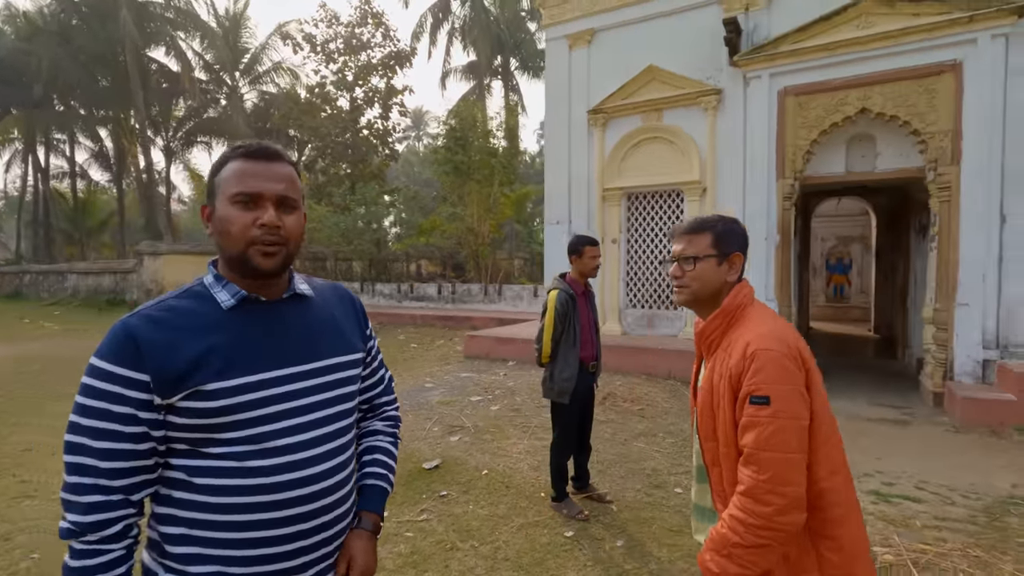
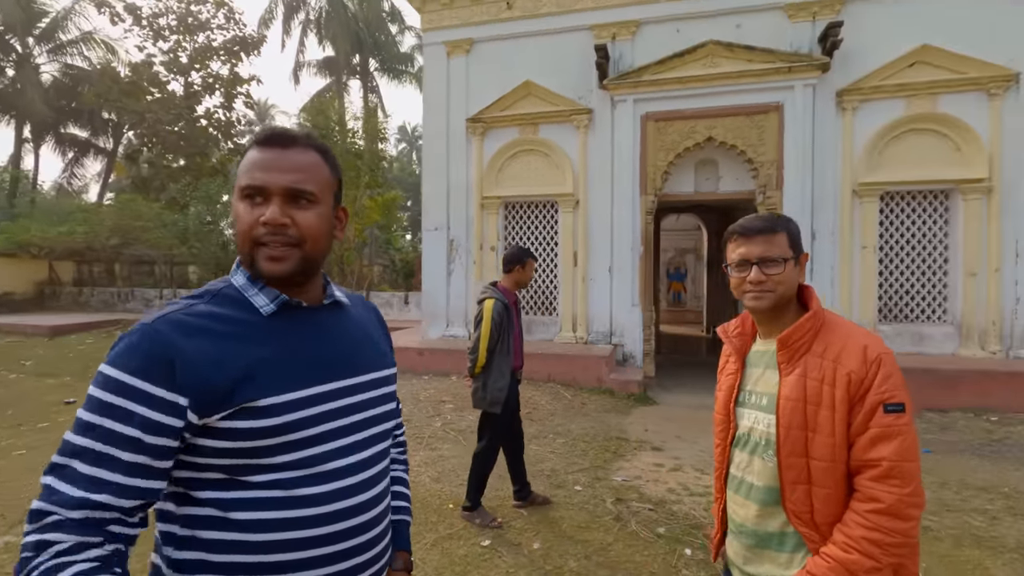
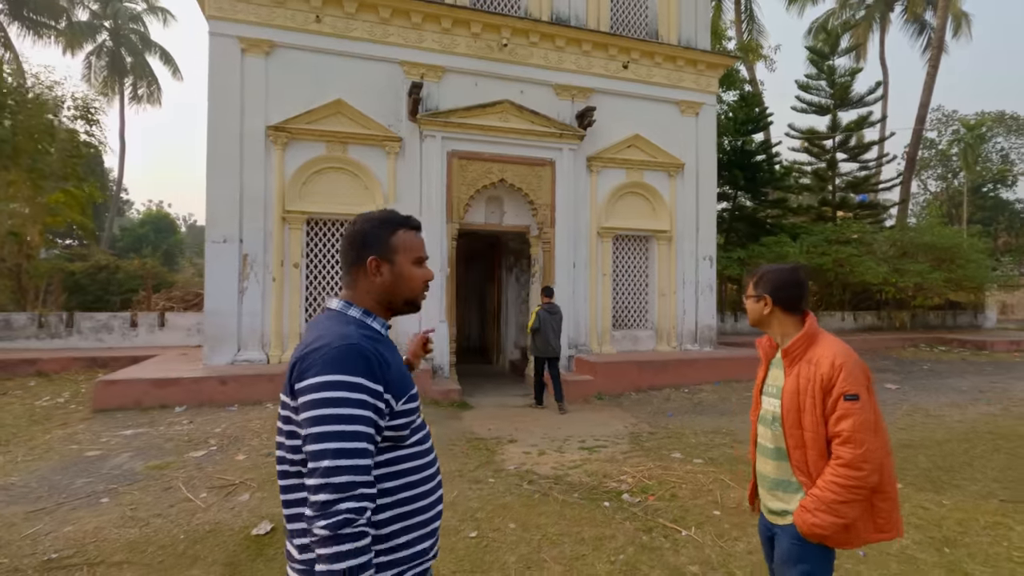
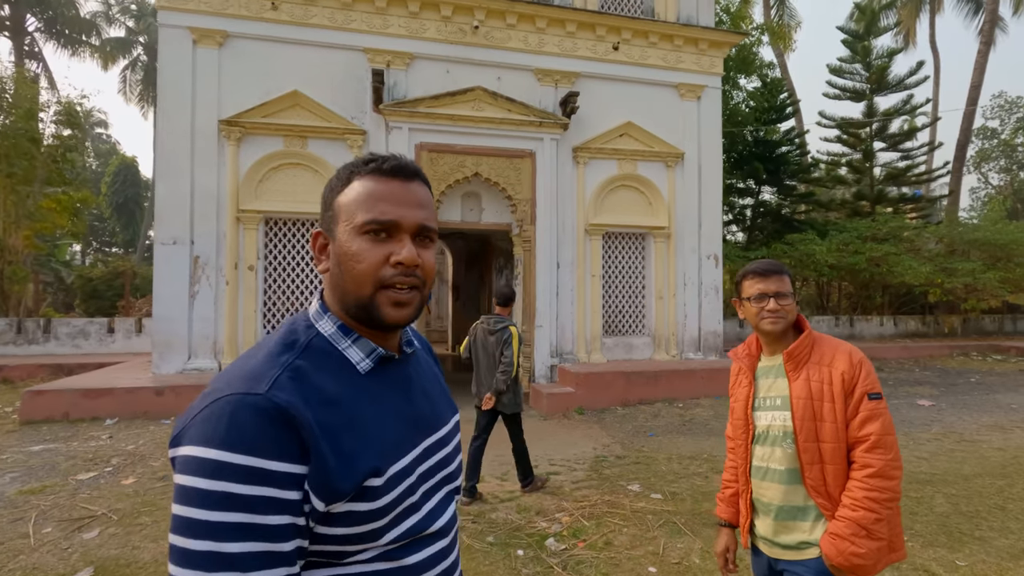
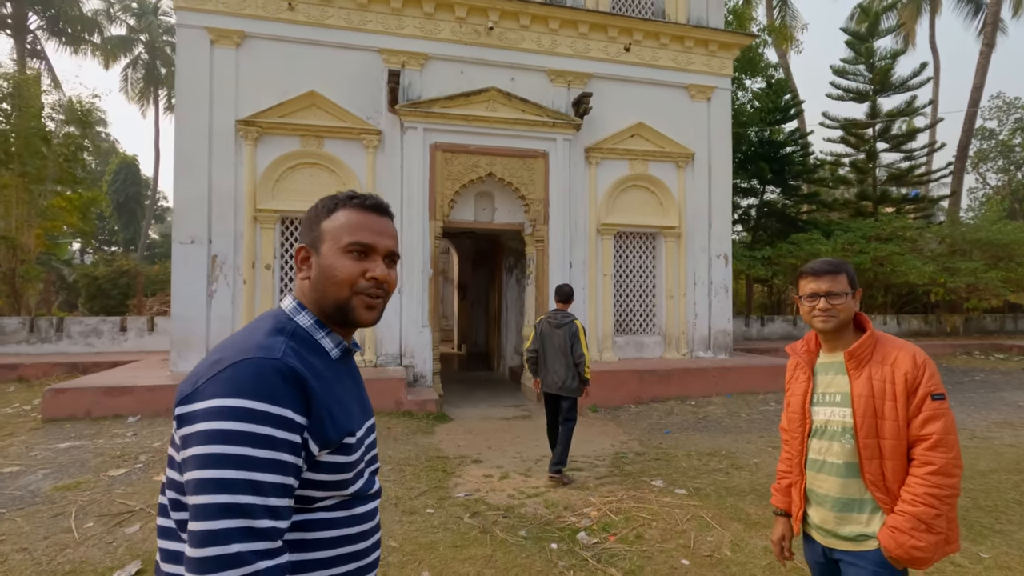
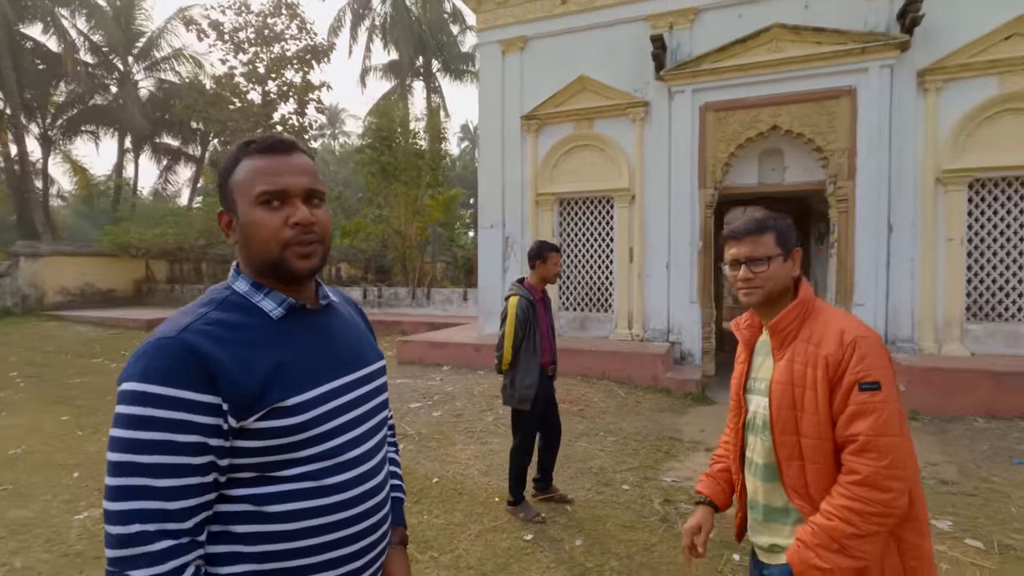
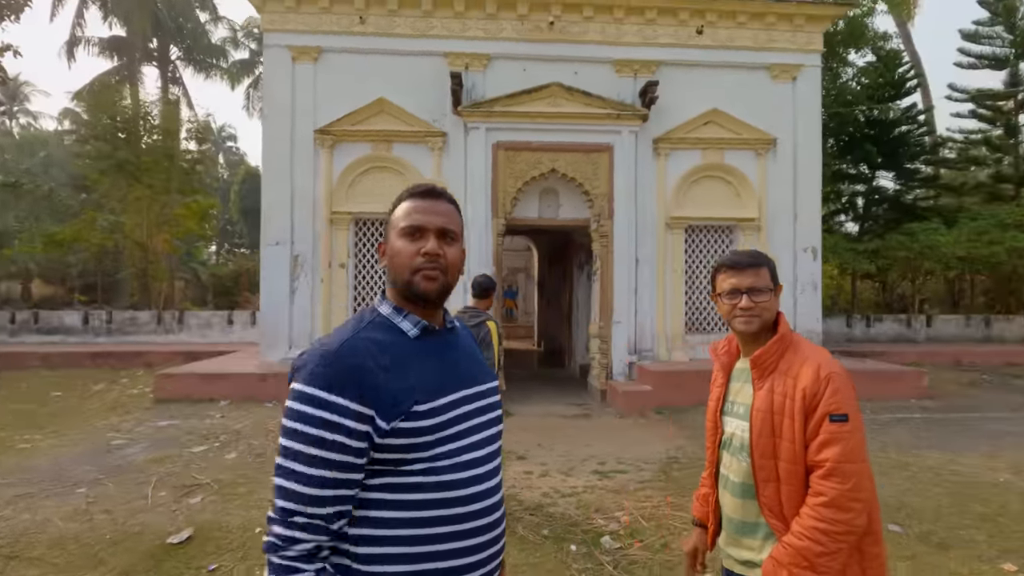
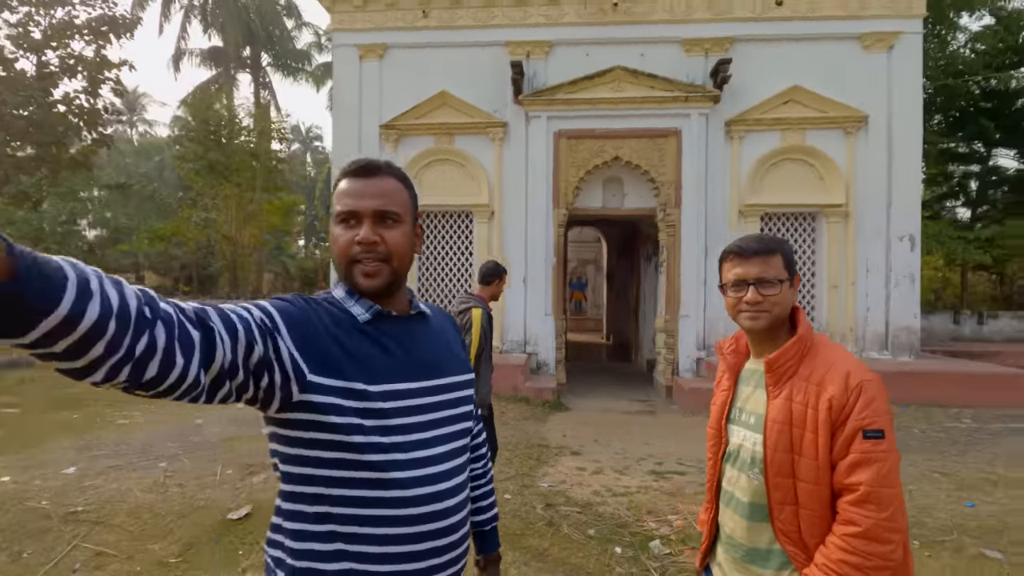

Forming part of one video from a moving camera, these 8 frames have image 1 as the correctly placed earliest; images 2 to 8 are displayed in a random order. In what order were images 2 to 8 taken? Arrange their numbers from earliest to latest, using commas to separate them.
6, 2, 8, 7, 4, 5, 3
